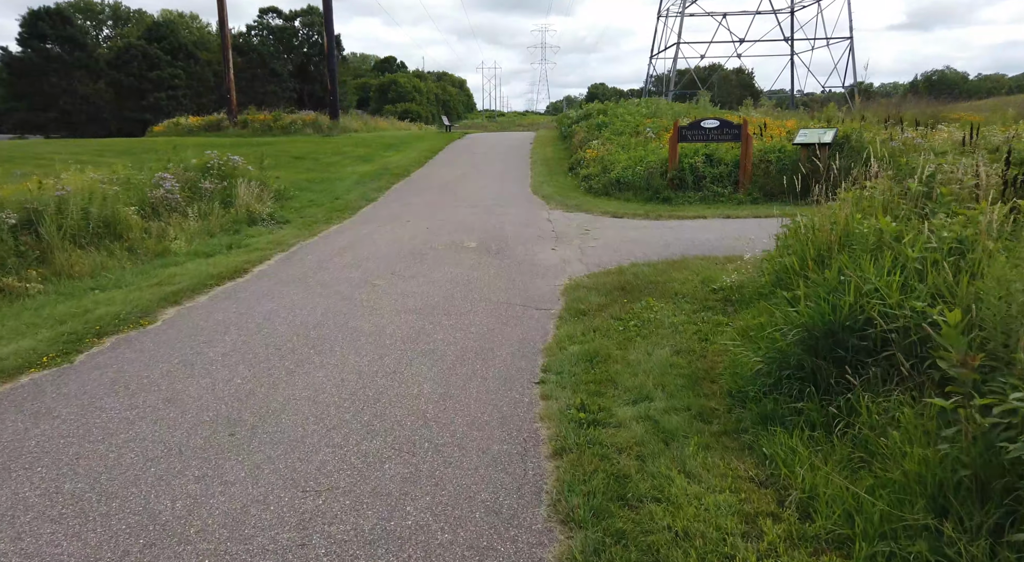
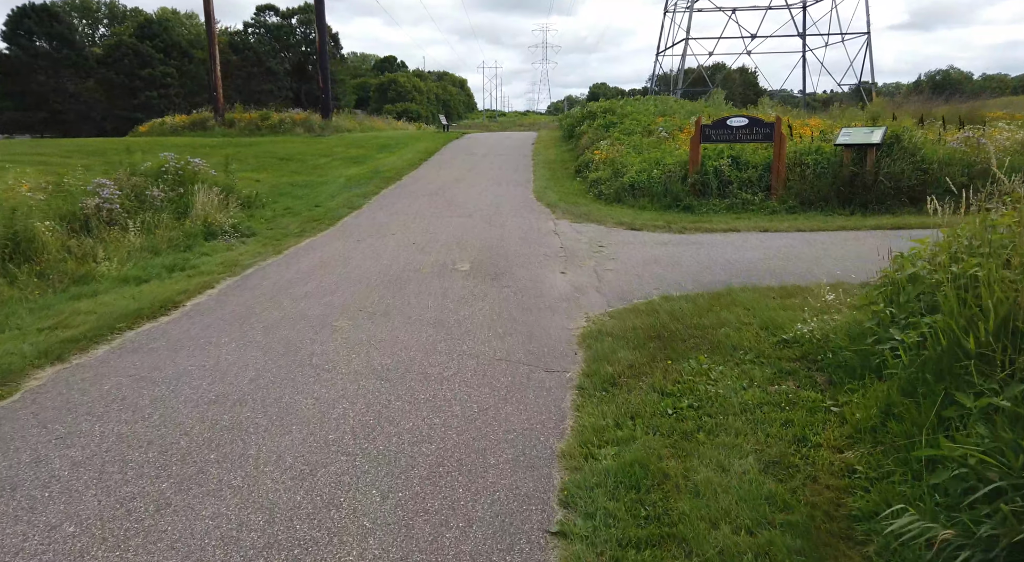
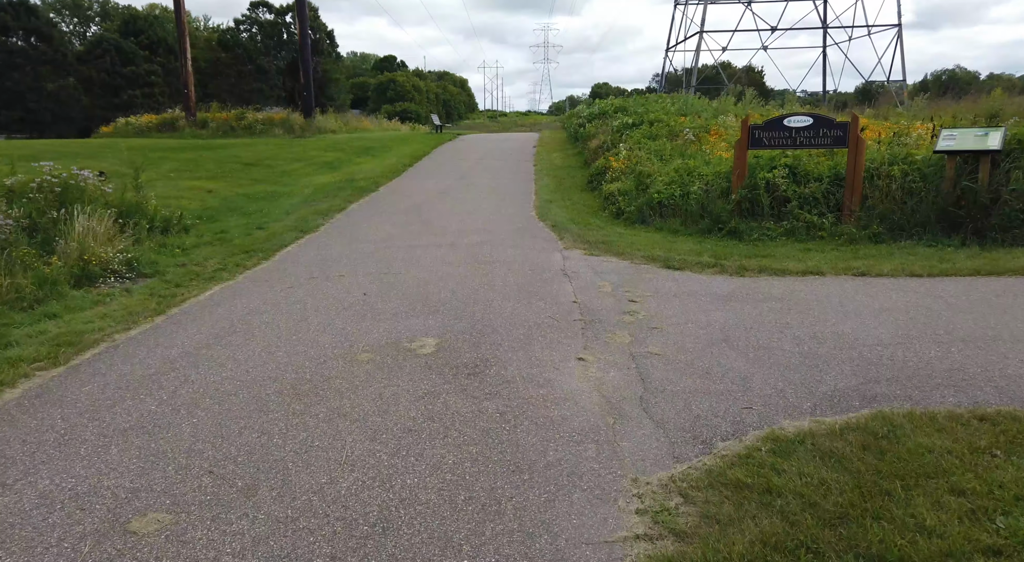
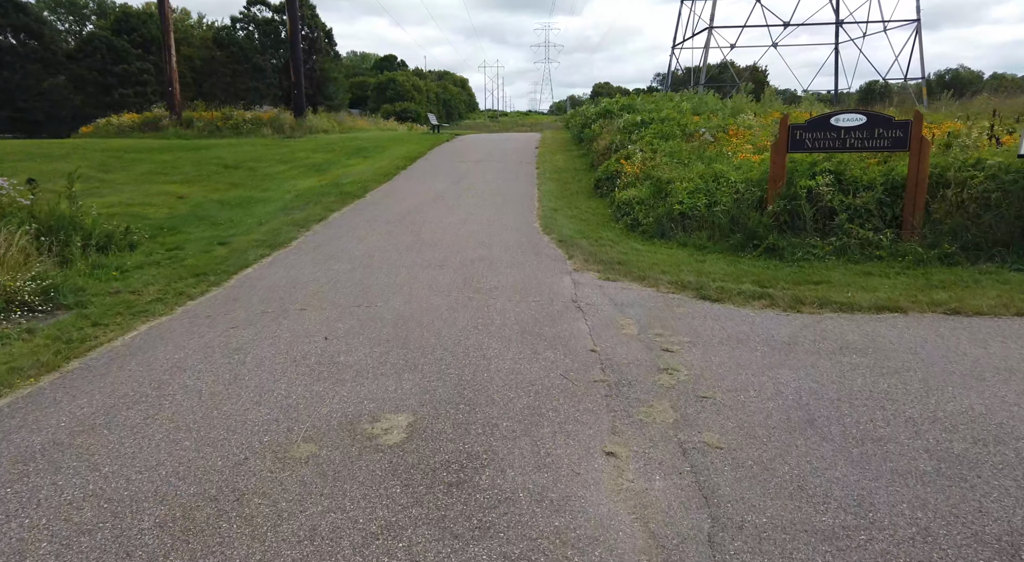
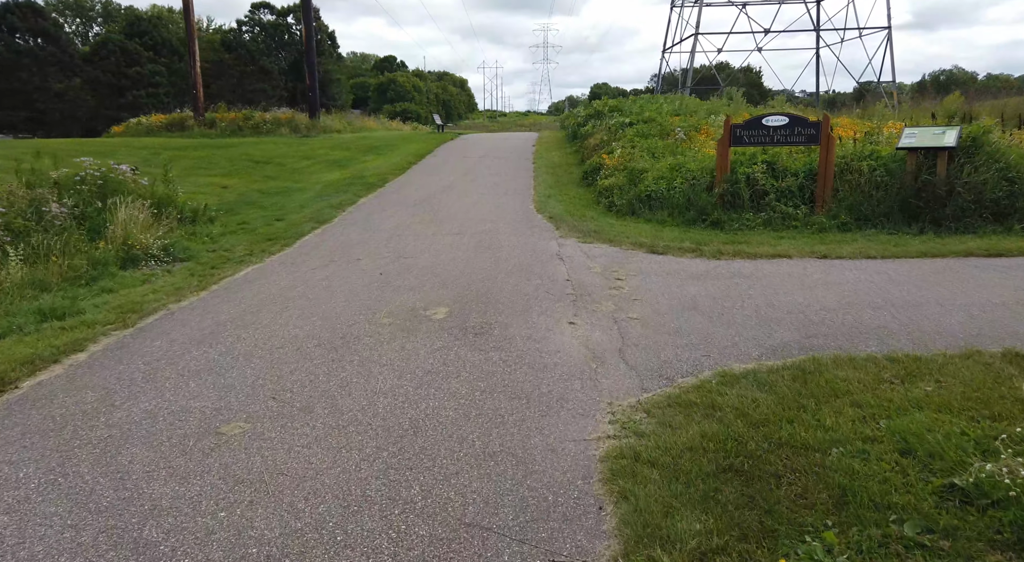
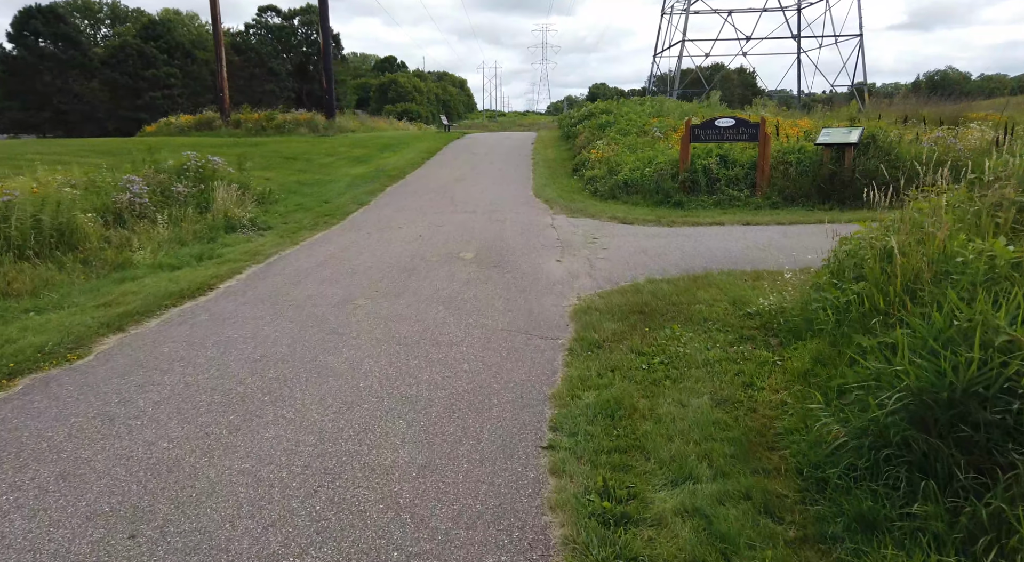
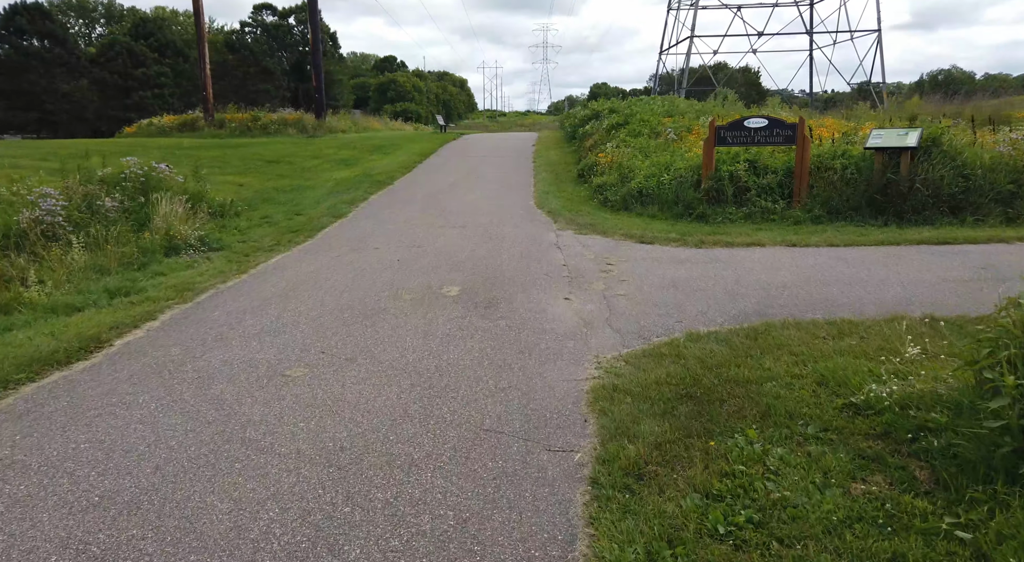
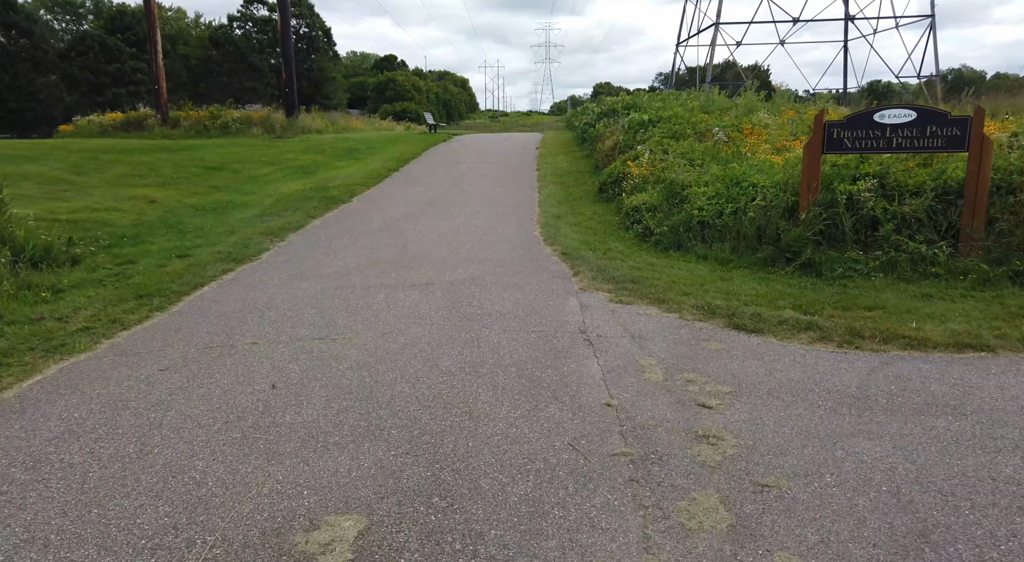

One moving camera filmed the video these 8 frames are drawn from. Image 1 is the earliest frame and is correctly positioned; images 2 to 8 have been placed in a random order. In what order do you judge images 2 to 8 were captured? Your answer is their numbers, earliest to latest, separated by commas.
6, 2, 7, 5, 3, 4, 8
